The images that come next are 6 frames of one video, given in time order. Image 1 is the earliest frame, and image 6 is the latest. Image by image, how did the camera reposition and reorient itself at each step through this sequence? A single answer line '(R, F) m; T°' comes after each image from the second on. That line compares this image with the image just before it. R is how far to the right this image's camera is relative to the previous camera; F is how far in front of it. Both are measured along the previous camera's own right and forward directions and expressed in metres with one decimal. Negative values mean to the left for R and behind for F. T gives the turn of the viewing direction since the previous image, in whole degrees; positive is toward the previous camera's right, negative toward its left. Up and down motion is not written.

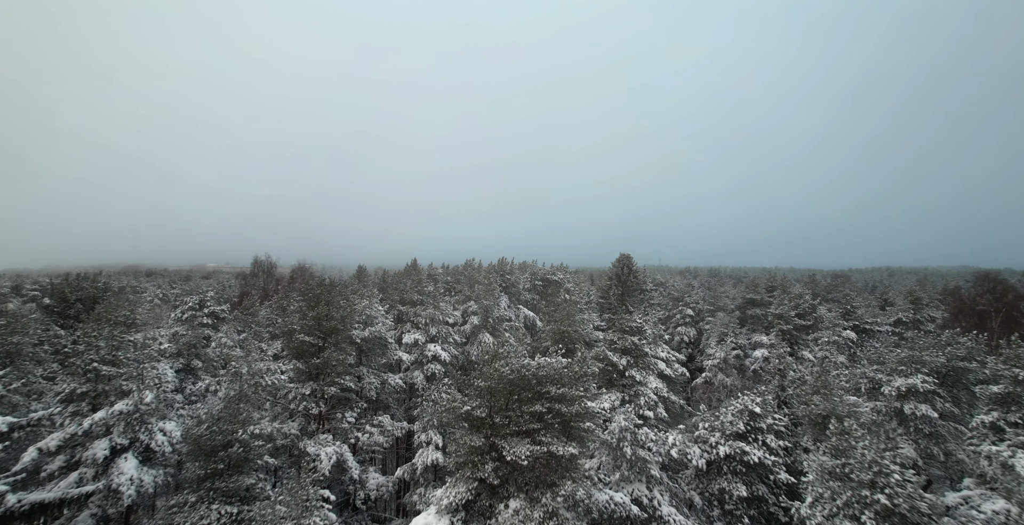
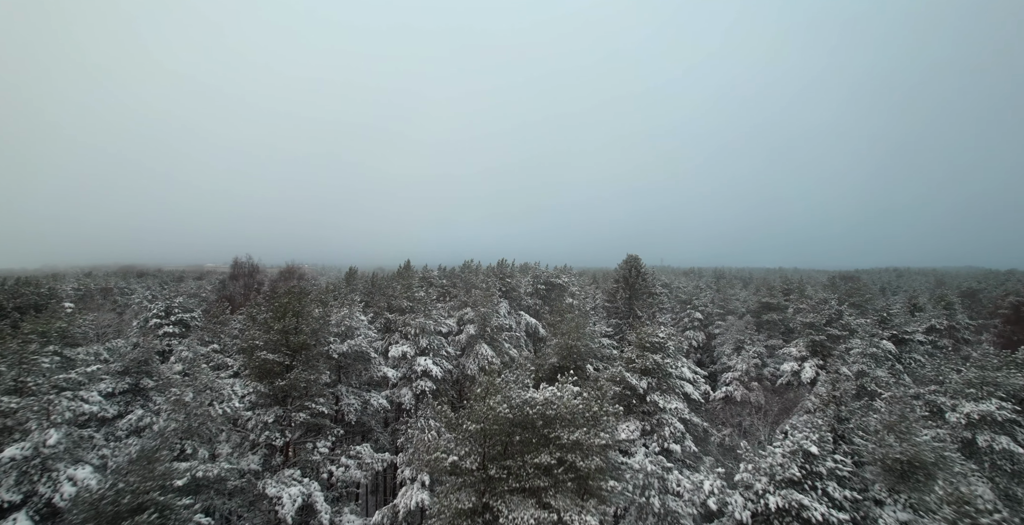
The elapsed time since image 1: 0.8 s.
(0.0, +2.4) m; 0°
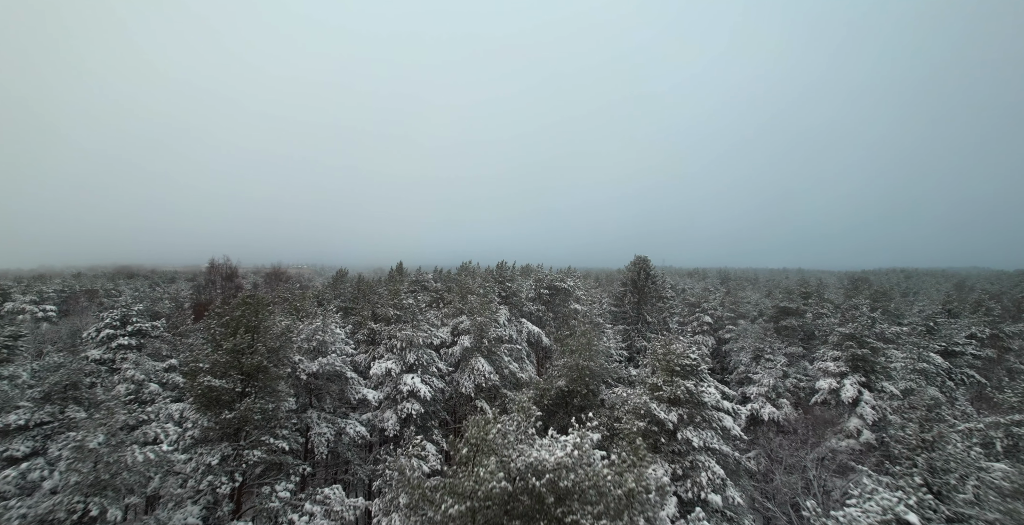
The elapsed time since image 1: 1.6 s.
(0.0, +2.5) m; 0°
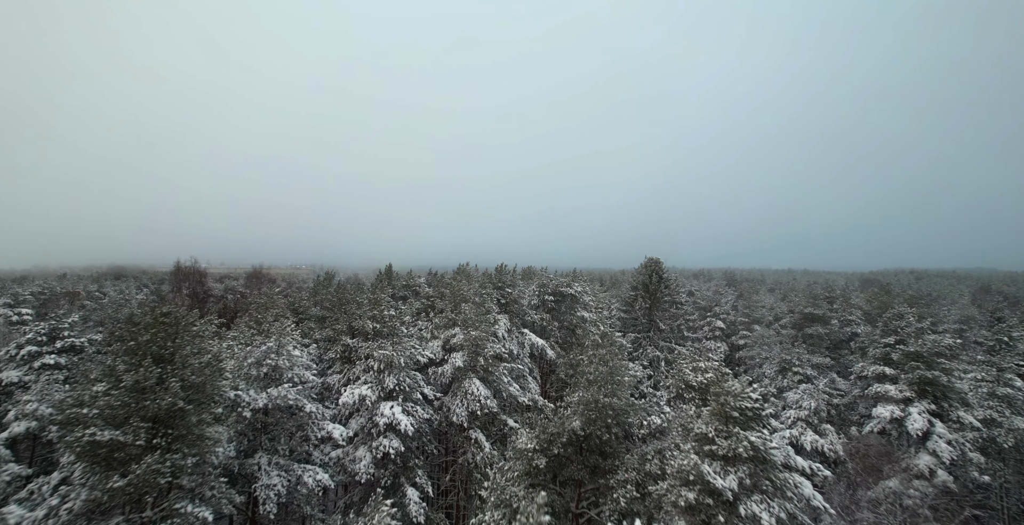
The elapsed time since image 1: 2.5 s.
(0.0, +3.1) m; 0°
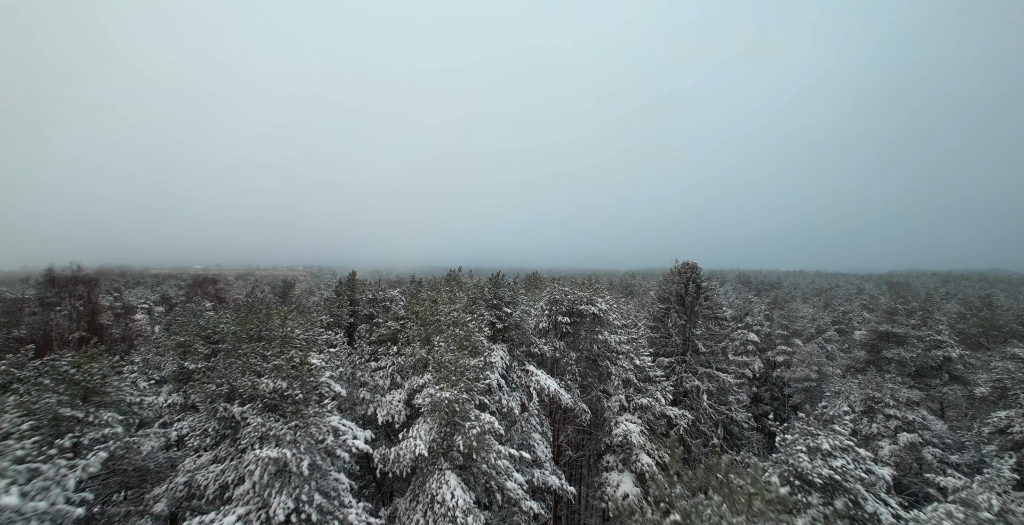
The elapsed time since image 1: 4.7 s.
(+0.1, +7.1) m; 0°
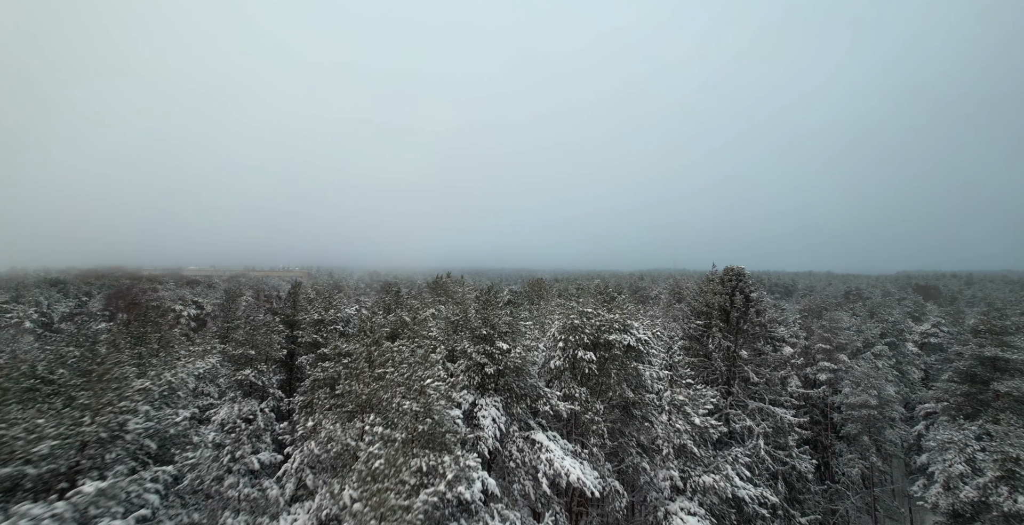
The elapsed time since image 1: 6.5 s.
(+0.1, +6.2) m; 0°
